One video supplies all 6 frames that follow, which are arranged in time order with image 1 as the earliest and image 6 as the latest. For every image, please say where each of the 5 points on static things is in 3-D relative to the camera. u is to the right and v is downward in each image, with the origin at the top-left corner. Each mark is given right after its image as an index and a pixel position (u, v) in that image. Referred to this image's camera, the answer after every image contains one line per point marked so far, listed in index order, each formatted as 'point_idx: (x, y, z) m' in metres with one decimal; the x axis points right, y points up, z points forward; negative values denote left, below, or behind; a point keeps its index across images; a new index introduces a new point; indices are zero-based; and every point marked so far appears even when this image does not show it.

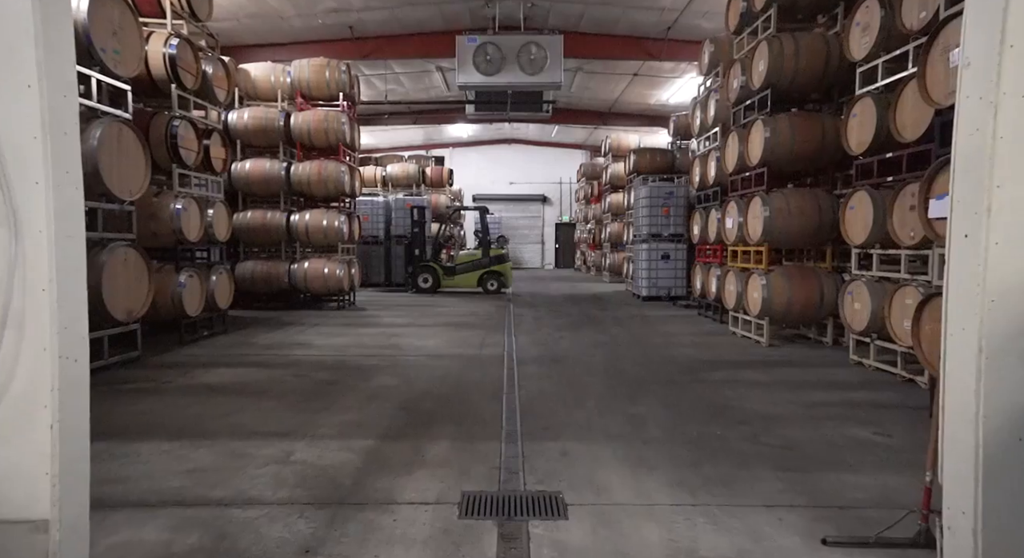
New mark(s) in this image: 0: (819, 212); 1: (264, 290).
0: (+3.6, +0.8, +7.3) m
1: (-4.7, -0.2, +11.7) m
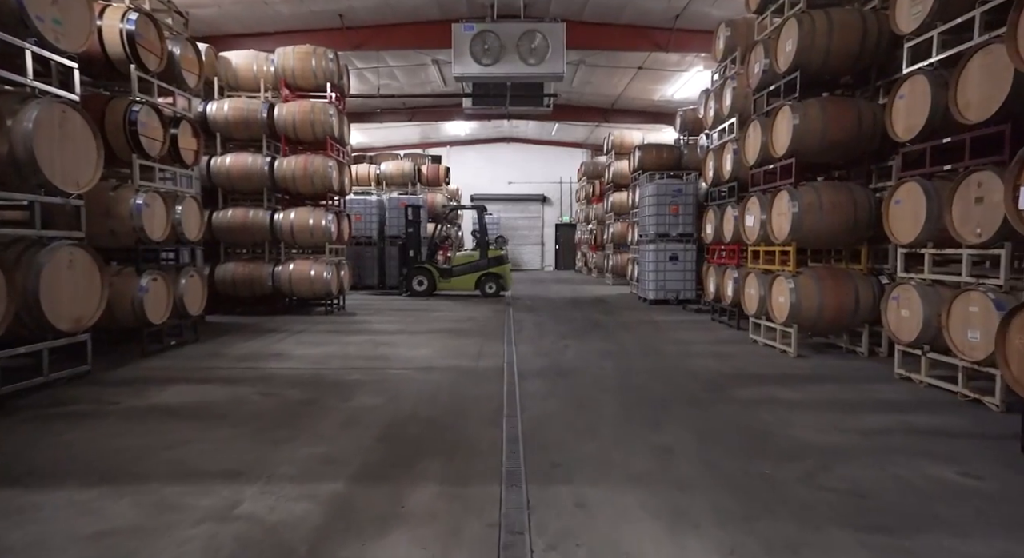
0: (+3.6, +0.7, +6.6) m
1: (-4.7, -0.3, +11.0) m
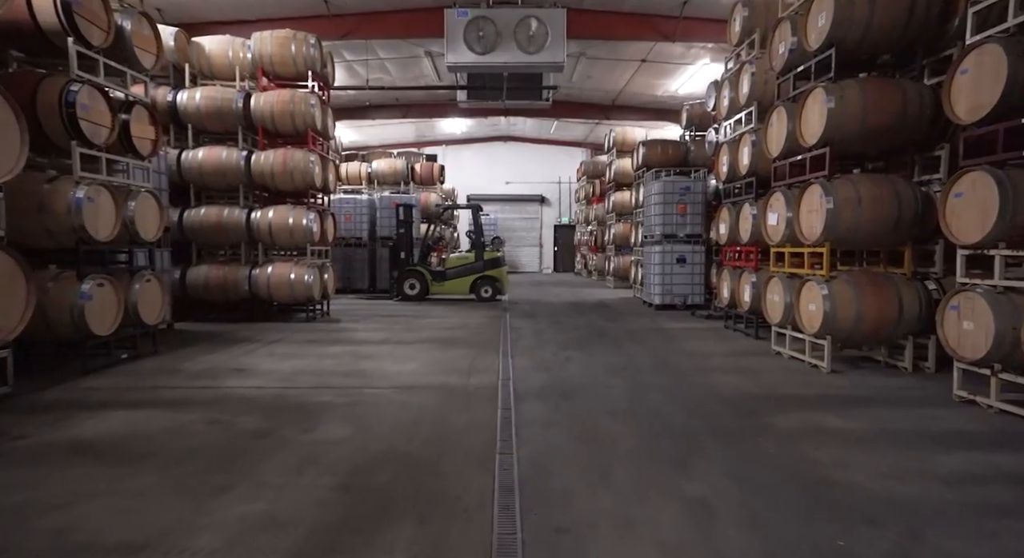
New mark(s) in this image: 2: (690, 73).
0: (+3.6, +0.7, +5.8) m
1: (-4.7, -0.3, +10.1) m
2: (+4.8, +5.6, +16.8) m
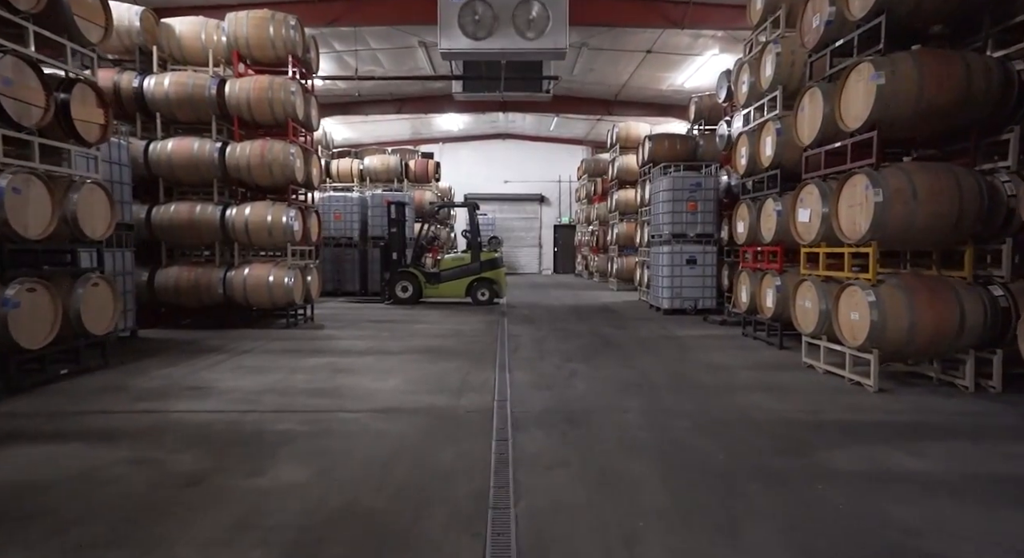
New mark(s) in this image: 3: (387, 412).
0: (+3.6, +0.7, +4.9) m
1: (-4.8, -0.4, +9.3) m
2: (+4.8, +5.5, +16.0) m
3: (-1.0, -1.0, +4.8) m
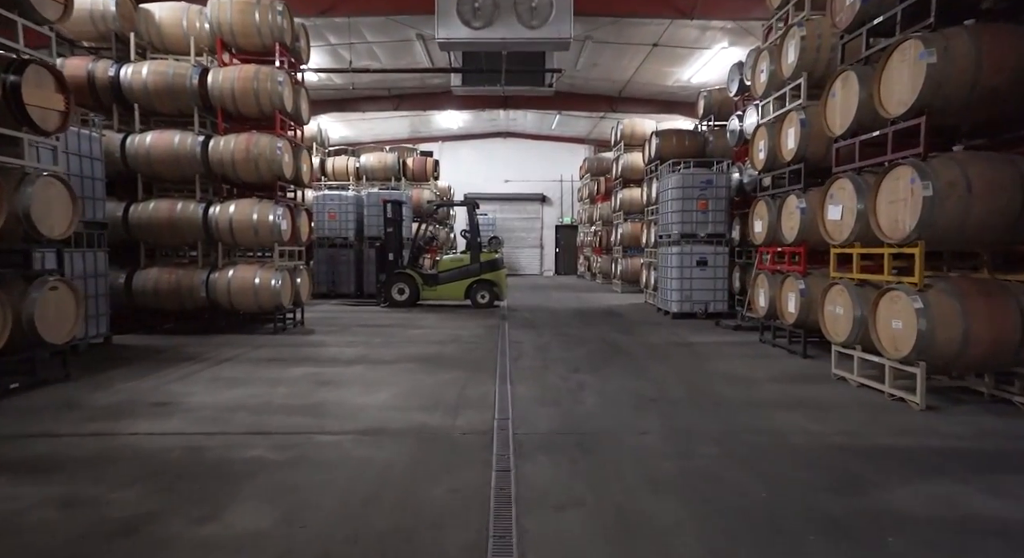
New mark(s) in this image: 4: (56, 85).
0: (+3.6, +0.6, +4.4) m
1: (-4.7, -0.4, +8.7) m
2: (+4.8, +5.5, +15.4) m
3: (-0.9, -1.1, +4.2) m
4: (-3.9, +1.7, +5.4) m
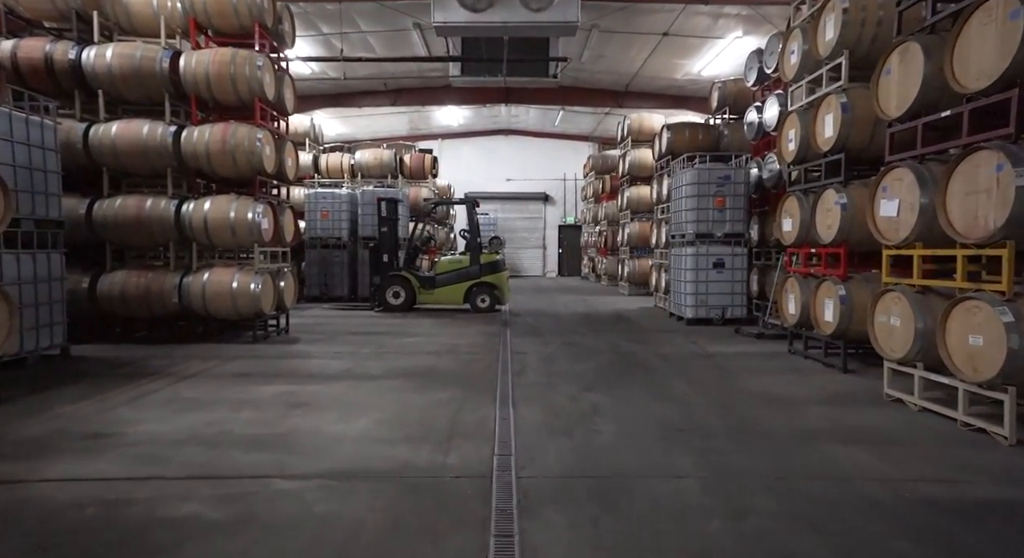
0: (+3.6, +0.6, +3.6) m
1: (-4.7, -0.4, +7.9) m
2: (+4.8, +5.4, +14.6) m
3: (-0.9, -1.1, +3.4) m
4: (-3.9, +1.6, +4.6) m
